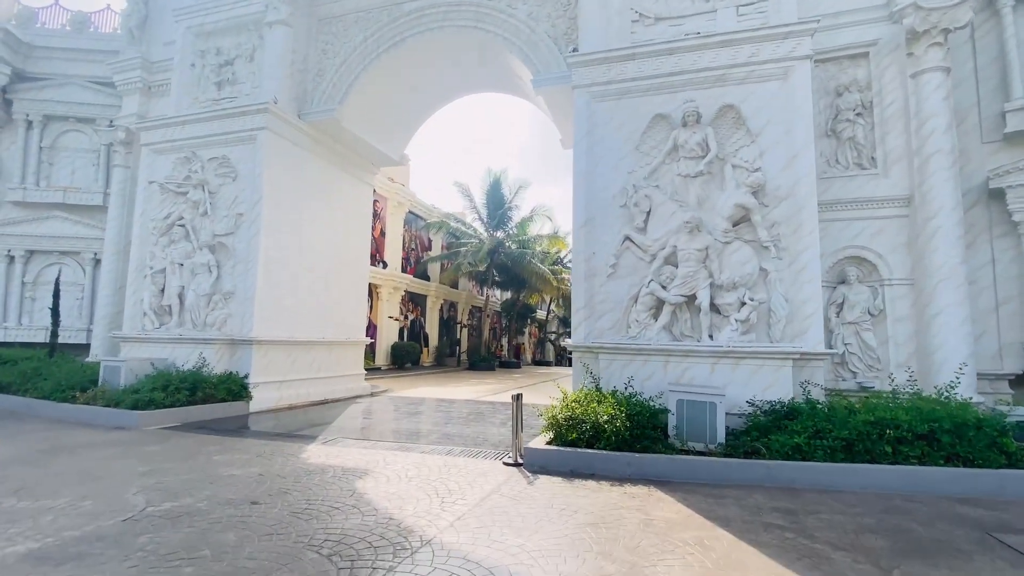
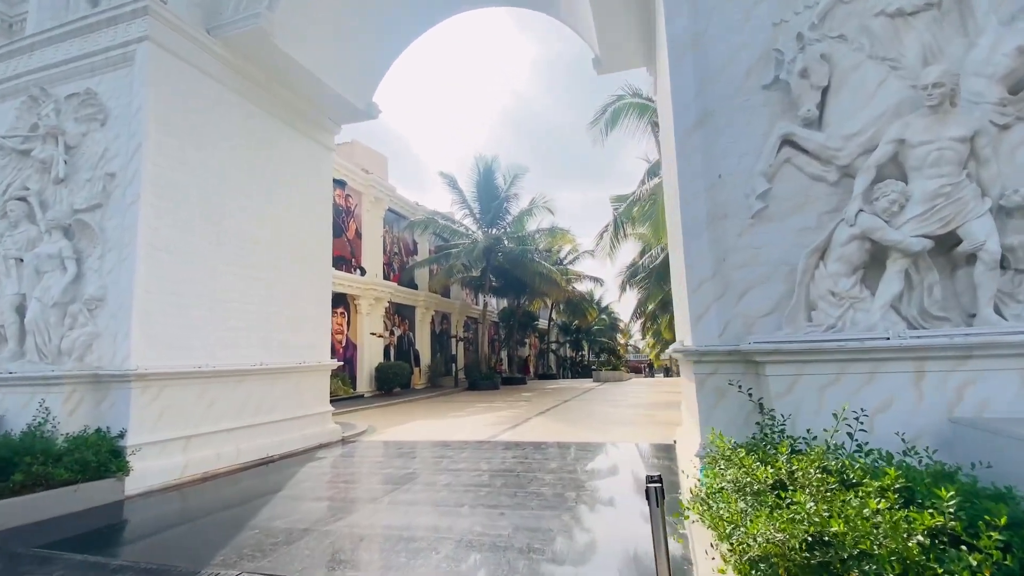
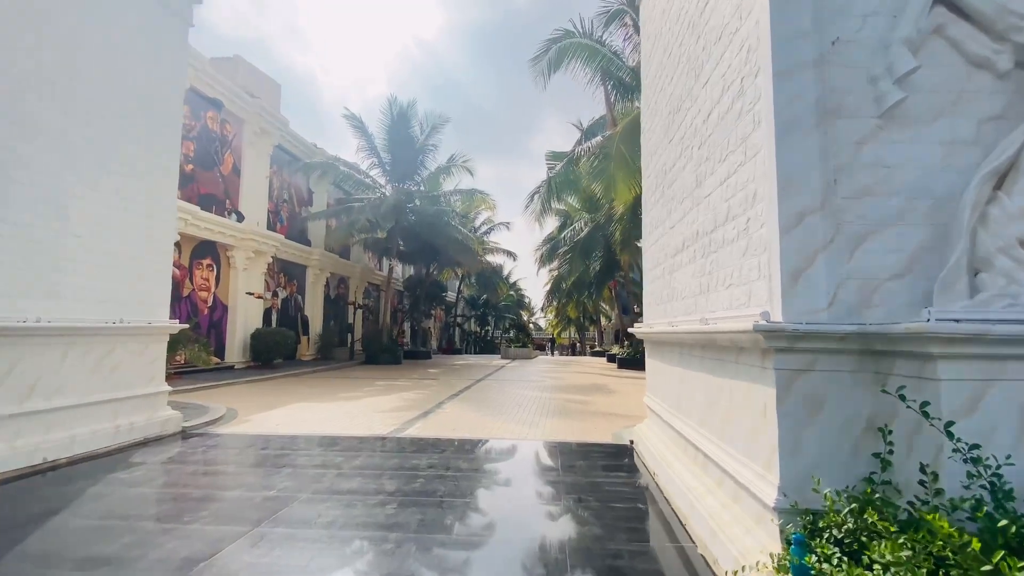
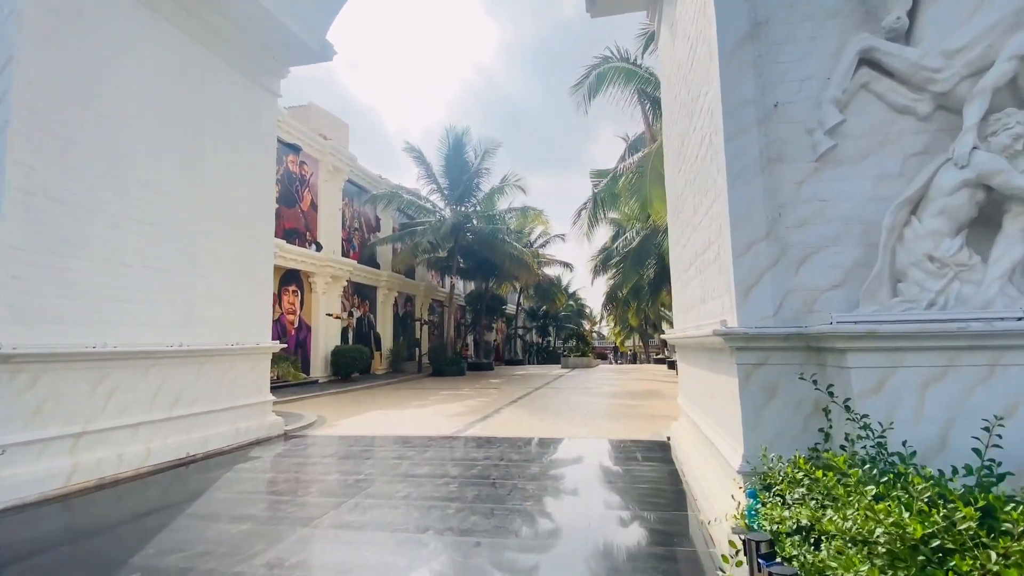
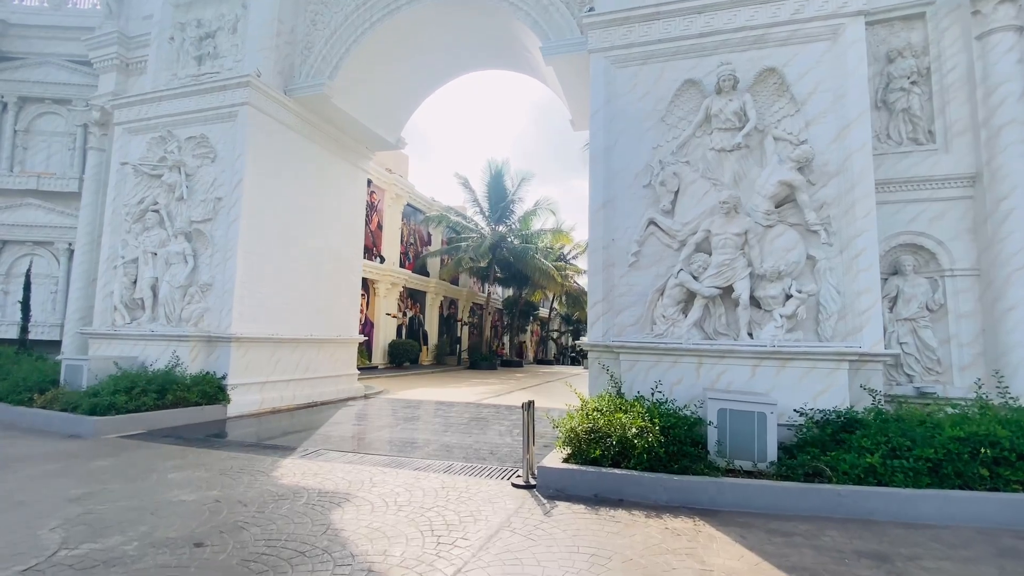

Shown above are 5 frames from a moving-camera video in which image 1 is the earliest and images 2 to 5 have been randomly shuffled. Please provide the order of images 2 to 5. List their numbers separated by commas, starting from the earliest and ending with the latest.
5, 2, 4, 3
